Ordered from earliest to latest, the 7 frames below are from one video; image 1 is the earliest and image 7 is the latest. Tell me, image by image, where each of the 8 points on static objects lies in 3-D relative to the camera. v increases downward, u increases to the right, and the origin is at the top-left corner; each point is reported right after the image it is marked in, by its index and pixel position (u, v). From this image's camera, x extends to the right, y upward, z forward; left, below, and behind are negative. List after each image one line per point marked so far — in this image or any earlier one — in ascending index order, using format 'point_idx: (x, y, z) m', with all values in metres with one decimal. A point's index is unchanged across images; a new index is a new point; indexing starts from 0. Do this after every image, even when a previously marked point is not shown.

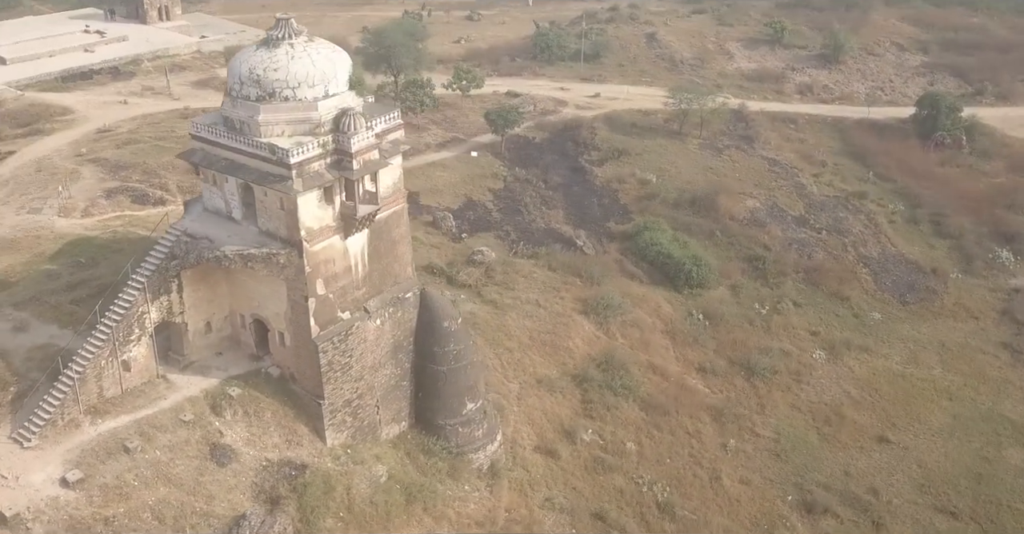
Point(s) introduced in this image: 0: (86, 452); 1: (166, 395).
0: (-6.5, -2.8, +12.9) m
1: (-5.9, -2.2, +14.4) m
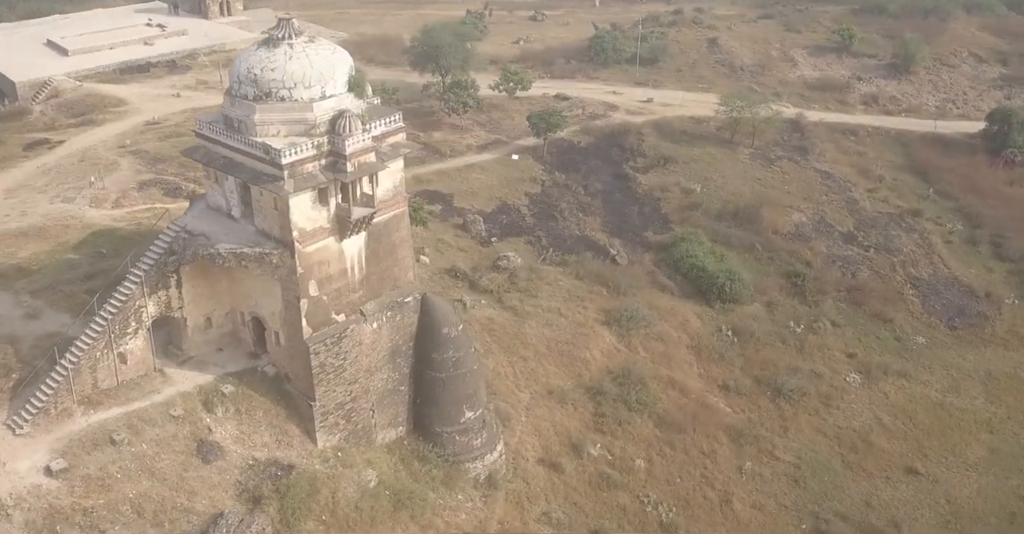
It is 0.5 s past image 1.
0: (-6.8, -2.7, +13.1) m
1: (-6.0, -2.1, +14.6) m
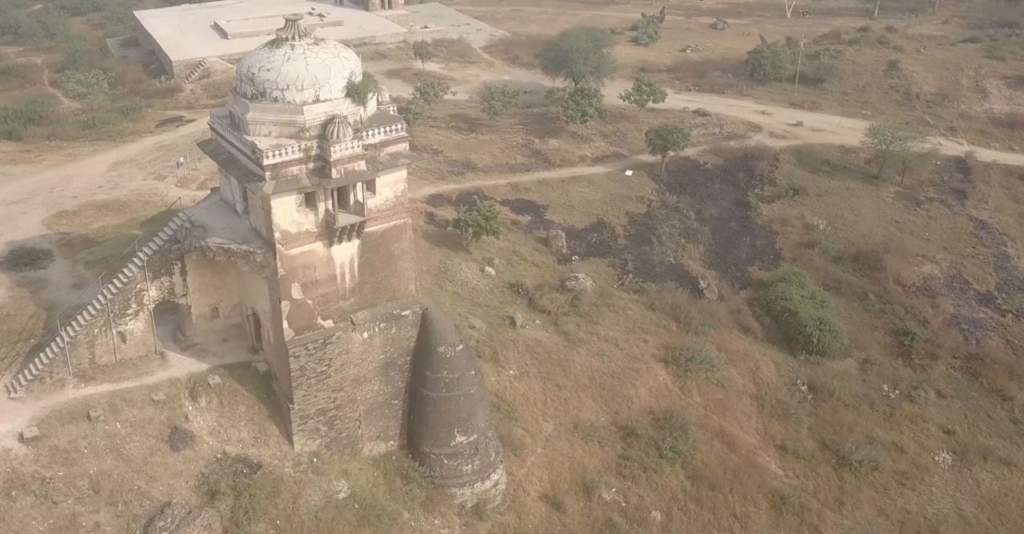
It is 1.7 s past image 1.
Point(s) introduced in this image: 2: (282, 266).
0: (-7.5, -2.4, +13.8) m
1: (-6.4, -1.8, +15.1) m
2: (-3.8, 0.0, +13.9) m
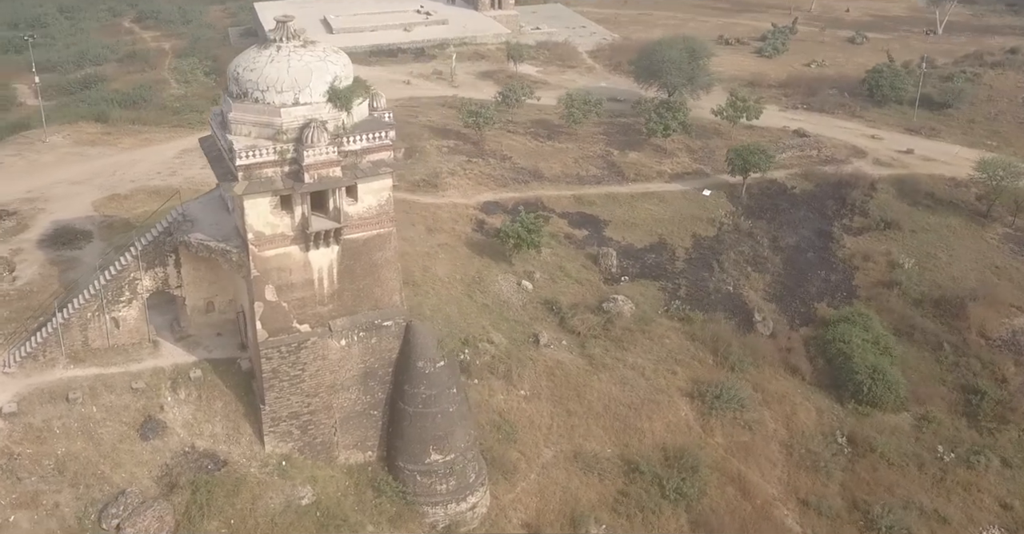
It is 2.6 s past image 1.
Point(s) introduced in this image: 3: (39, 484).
0: (-8.1, -2.1, +14.4) m
1: (-6.8, -1.7, +15.5) m
2: (-4.2, 0.0, +14.0) m
3: (-7.5, -3.4, +13.5) m
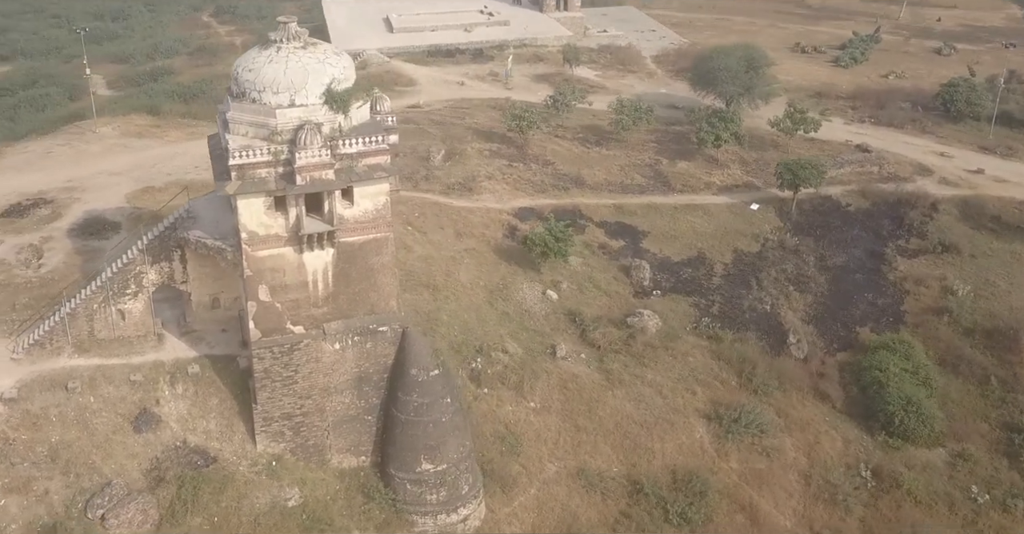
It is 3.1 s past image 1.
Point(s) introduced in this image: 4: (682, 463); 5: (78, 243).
0: (-8.2, -1.9, +14.8) m
1: (-6.8, -1.6, +15.7) m
2: (-4.3, 0.0, +14.0) m
3: (-7.8, -3.3, +13.8) m
4: (+3.8, -4.4, +19.3) m
5: (-10.1, +0.6, +19.8) m
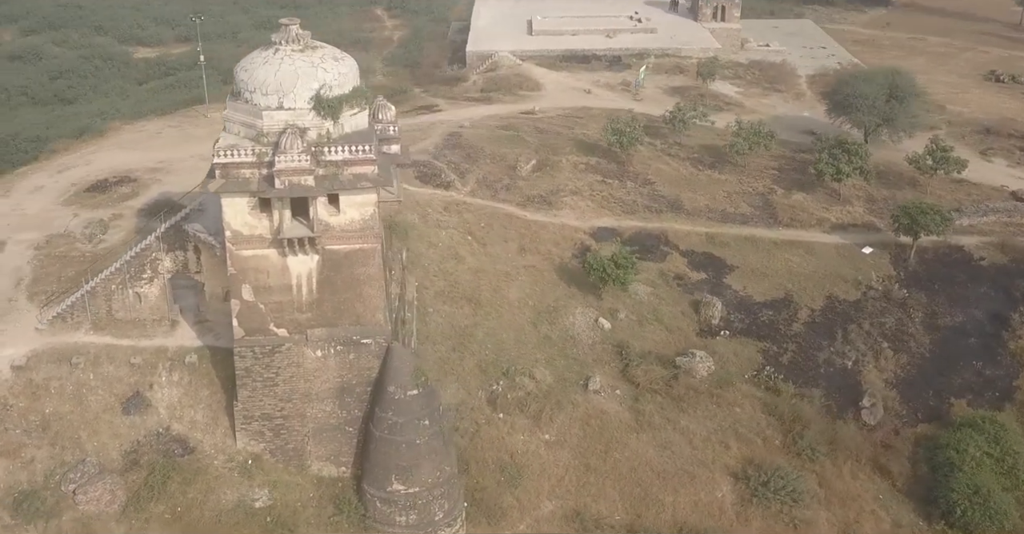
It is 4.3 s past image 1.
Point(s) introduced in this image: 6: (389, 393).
0: (-8.5, -1.5, +15.7) m
1: (-6.9, -1.3, +16.4) m
2: (-4.7, 0.0, +14.2) m
3: (-8.4, -2.9, +14.7) m
4: (+3.8, -5.4, +17.9) m
5: (-9.1, +1.1, +20.9) m
6: (-2.2, -2.3, +14.9) m
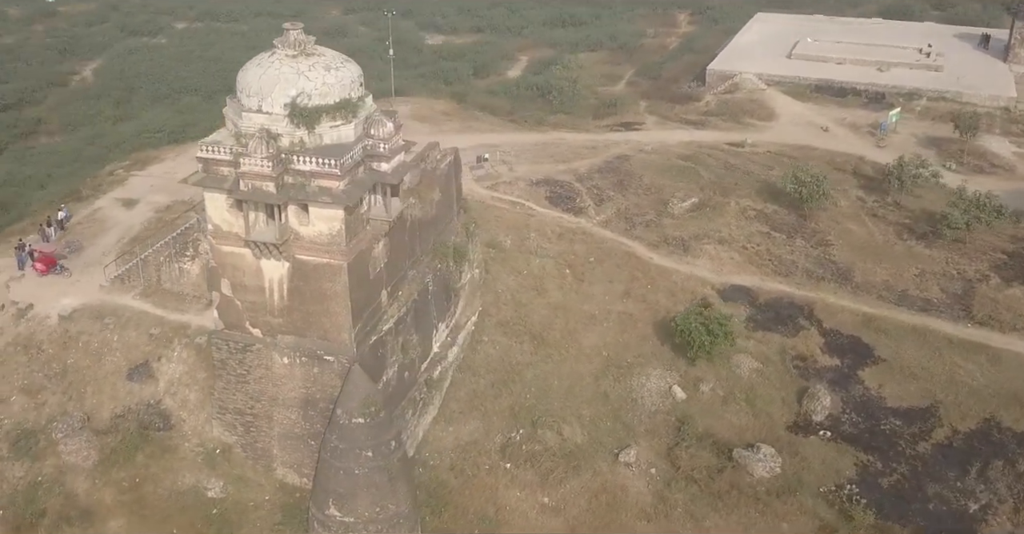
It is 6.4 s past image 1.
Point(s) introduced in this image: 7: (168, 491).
0: (-8.6, -0.8, +17.6) m
1: (-6.8, -0.9, +17.7) m
2: (-5.2, 0.0, +14.9) m
3: (-9.1, -2.2, +16.6) m
4: (+2.9, -6.9, +15.6) m
5: (-6.9, +1.7, +22.6) m
6: (-3.0, -2.7, +14.8) m
7: (-6.2, -4.1, +15.5) m
